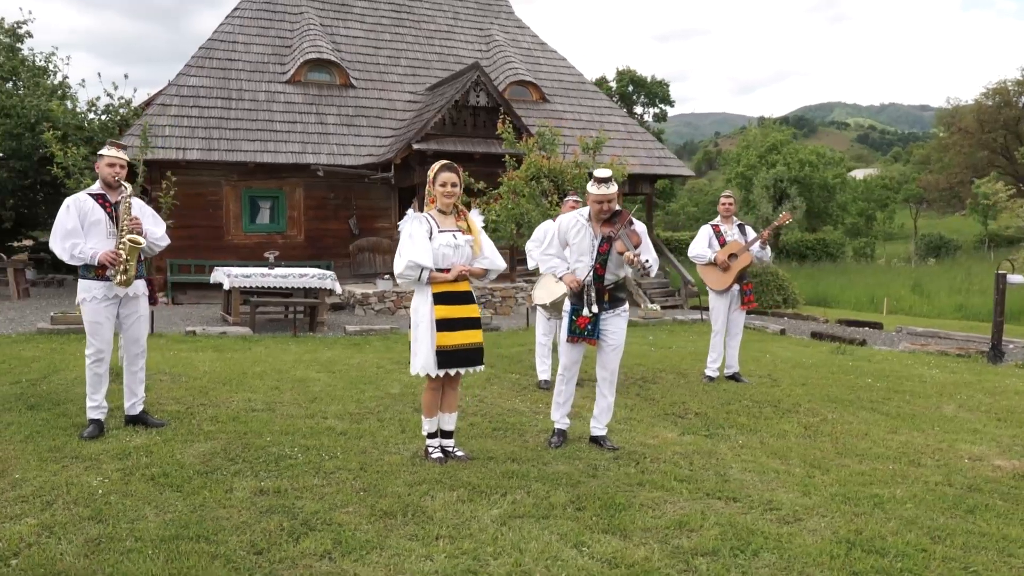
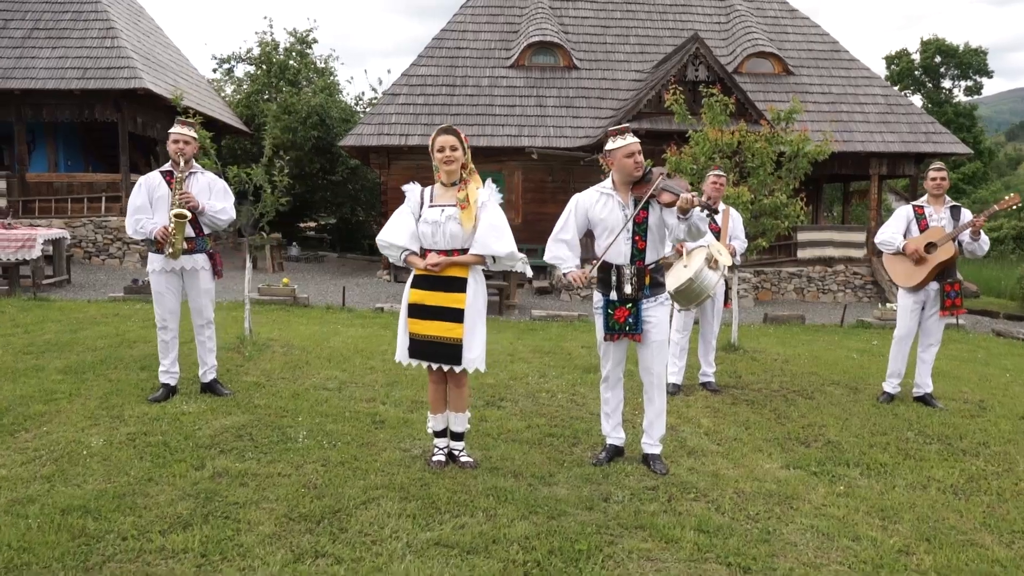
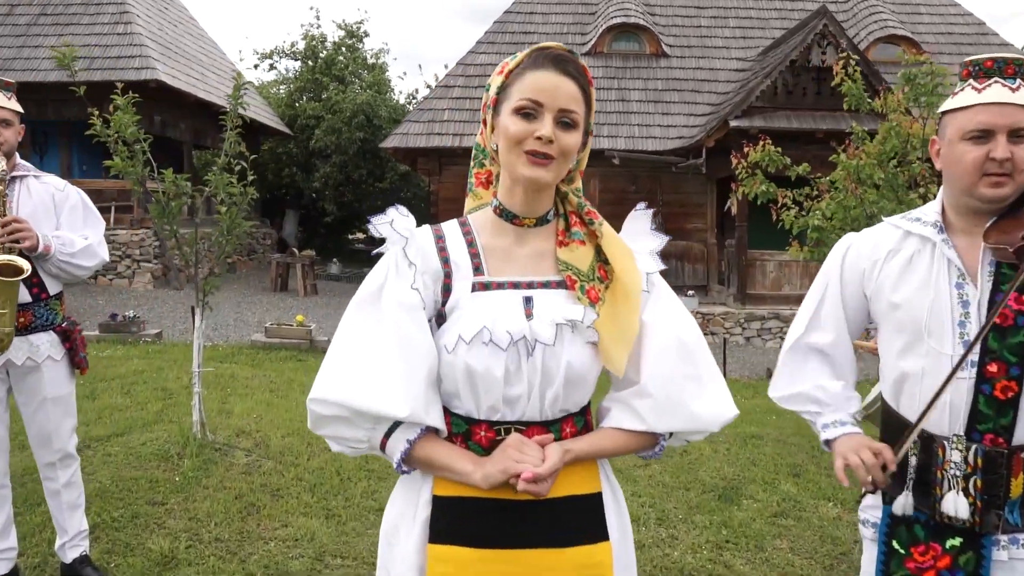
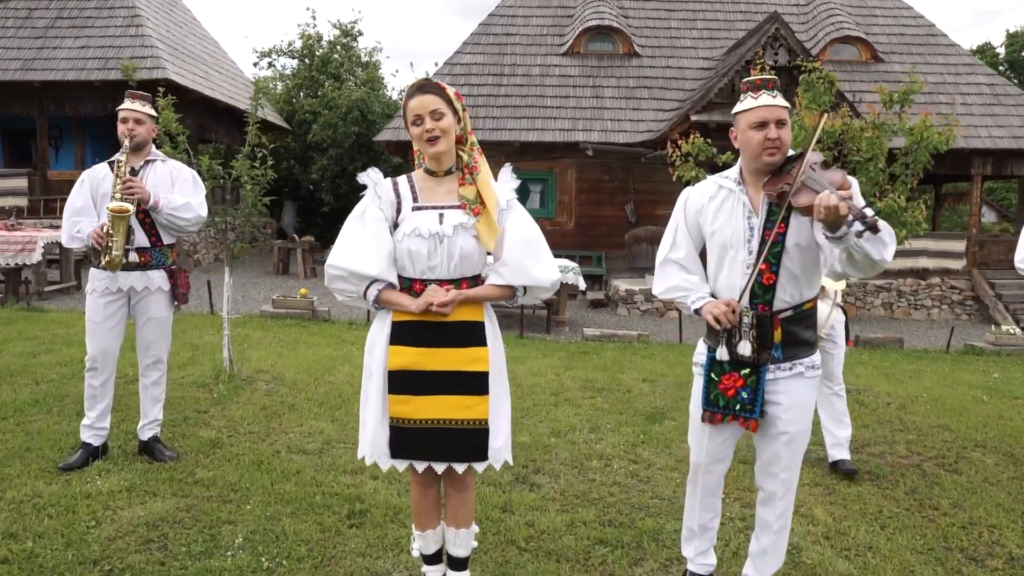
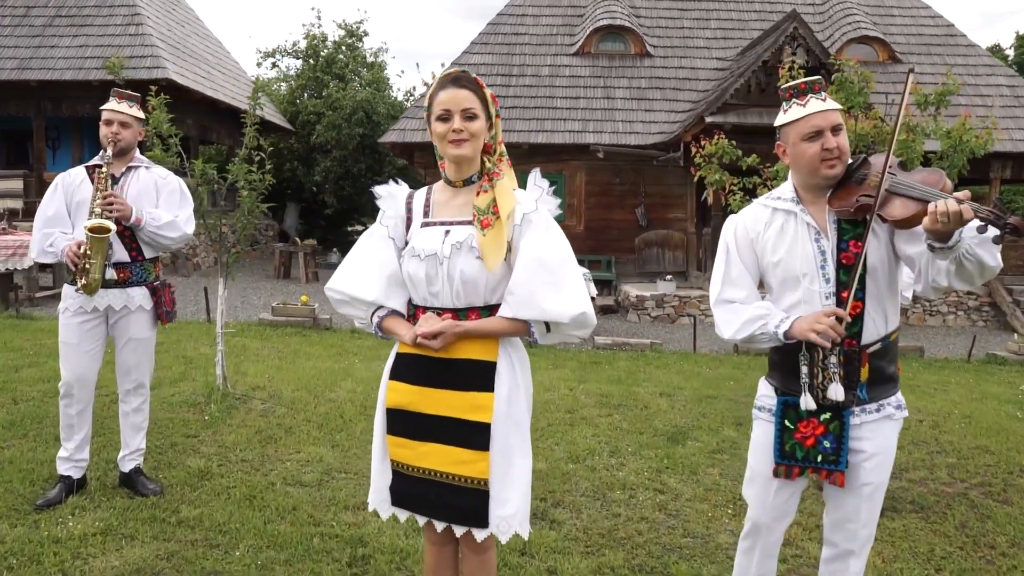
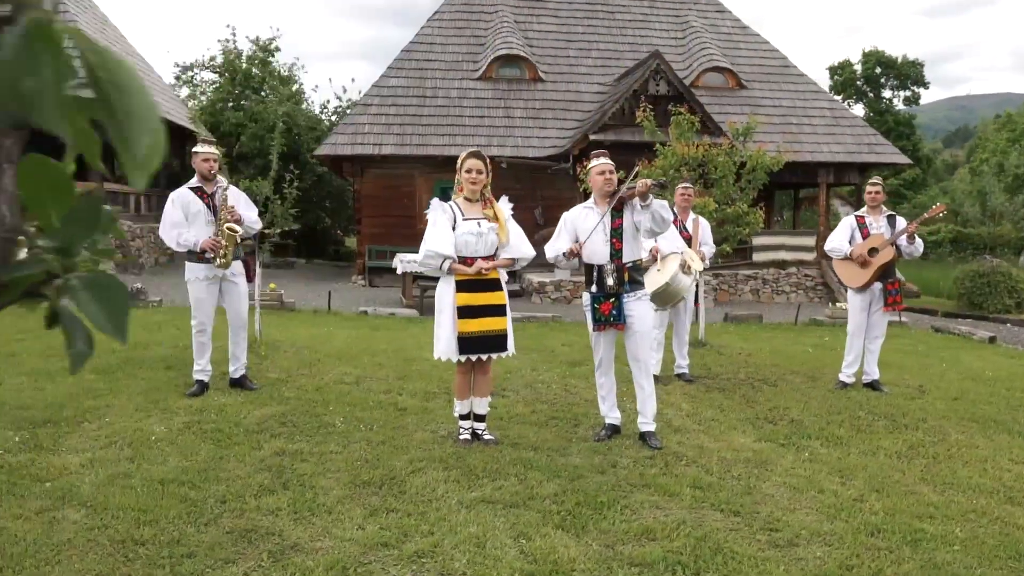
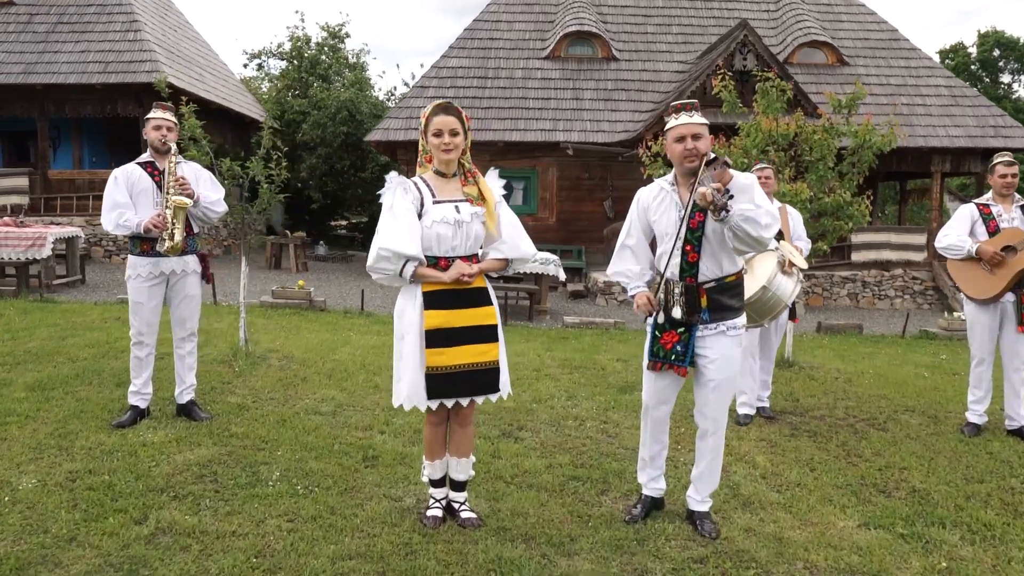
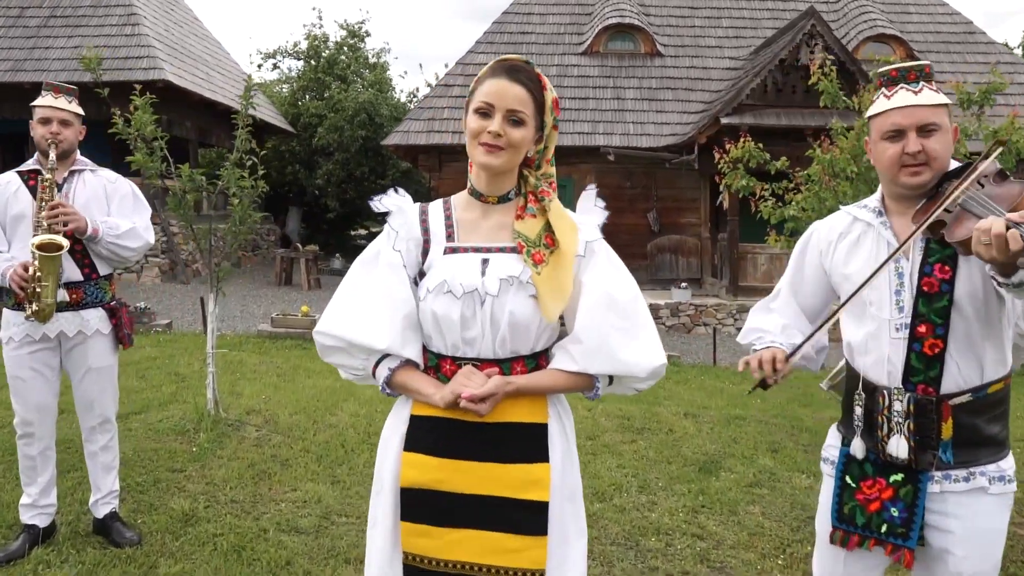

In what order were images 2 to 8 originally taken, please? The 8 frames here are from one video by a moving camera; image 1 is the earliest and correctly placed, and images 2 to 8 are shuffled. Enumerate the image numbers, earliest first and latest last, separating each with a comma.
6, 2, 7, 4, 5, 8, 3
